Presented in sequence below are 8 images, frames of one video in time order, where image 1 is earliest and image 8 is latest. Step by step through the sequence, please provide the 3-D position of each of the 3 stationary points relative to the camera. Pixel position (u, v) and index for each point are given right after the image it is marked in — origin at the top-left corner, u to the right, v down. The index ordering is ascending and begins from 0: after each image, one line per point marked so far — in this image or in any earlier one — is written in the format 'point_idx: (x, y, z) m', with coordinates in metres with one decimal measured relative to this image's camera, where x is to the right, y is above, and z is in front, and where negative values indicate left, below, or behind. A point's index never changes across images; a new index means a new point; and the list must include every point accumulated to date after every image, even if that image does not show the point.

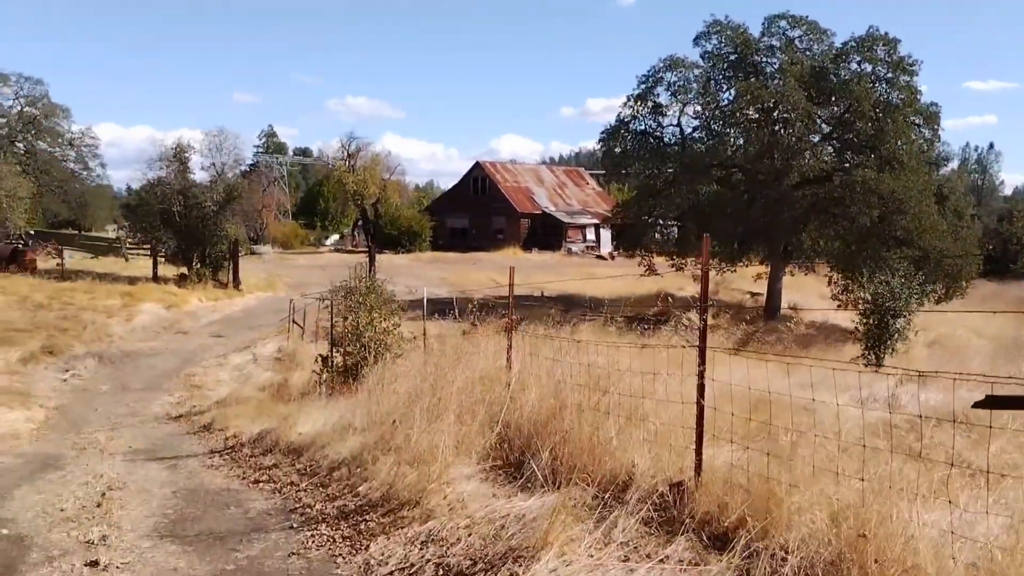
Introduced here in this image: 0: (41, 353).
0: (-10.1, -1.4, +17.1) m
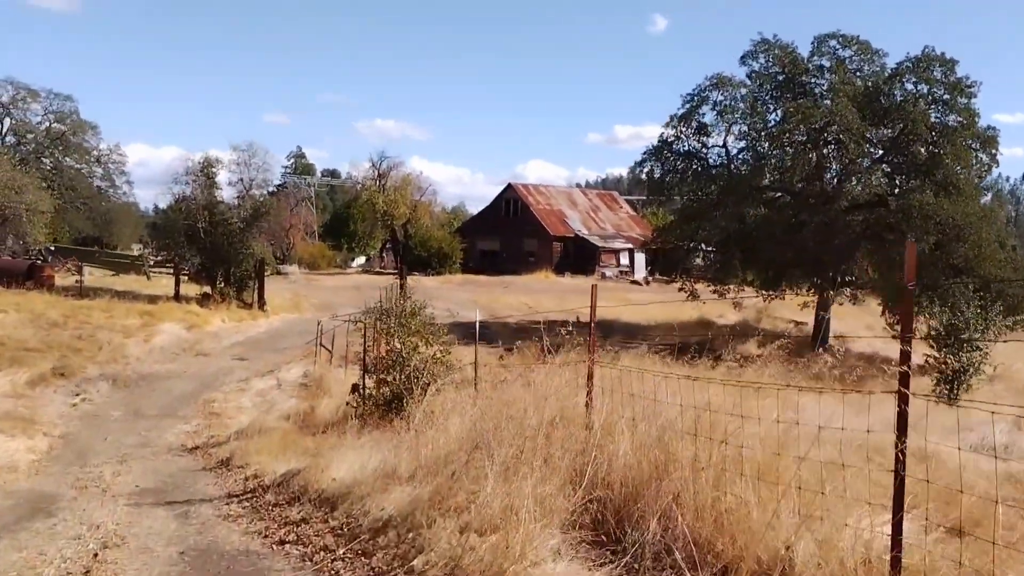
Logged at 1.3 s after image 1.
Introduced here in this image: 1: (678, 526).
0: (-9.2, -1.7, +16.0) m
1: (+0.9, -1.3, +4.4) m
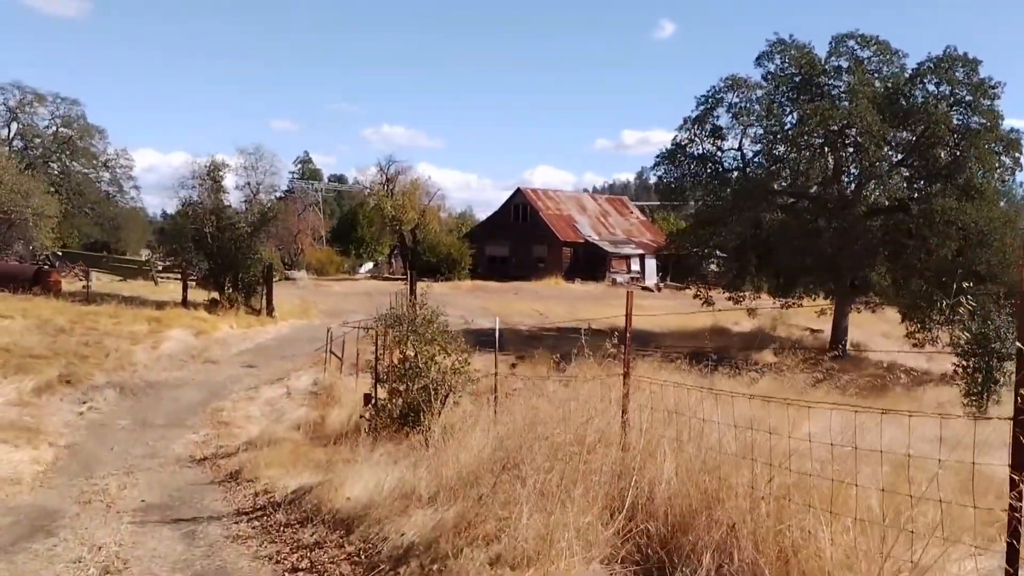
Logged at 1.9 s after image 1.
0: (-8.9, -1.9, +15.7) m
1: (+1.1, -1.4, +4.0) m
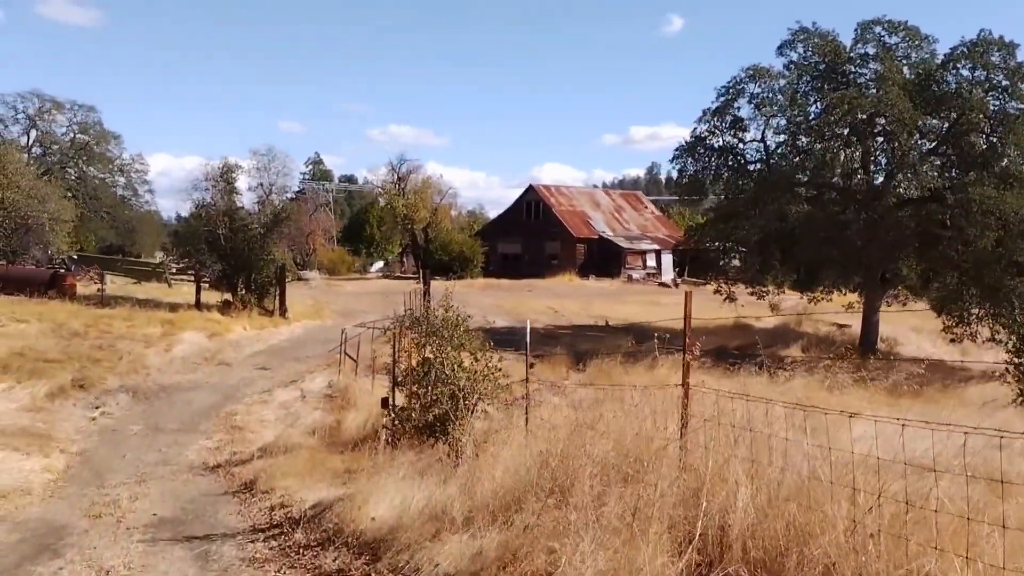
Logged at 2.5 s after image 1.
0: (-8.5, -1.9, +15.4) m
1: (+1.3, -1.4, +3.6) m
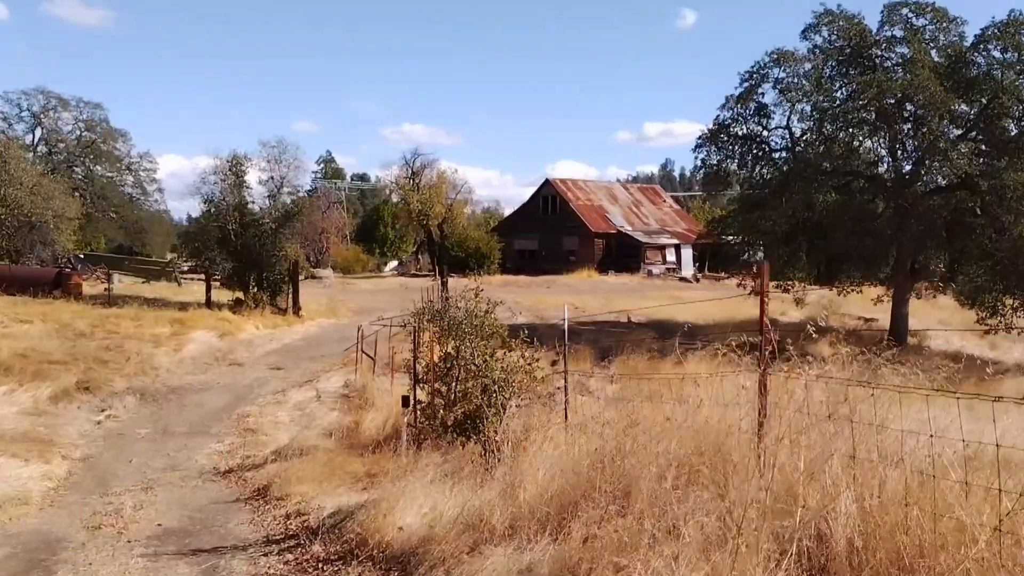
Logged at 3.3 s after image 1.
0: (-8.1, -1.9, +14.8) m
1: (+1.6, -1.2, +2.8) m
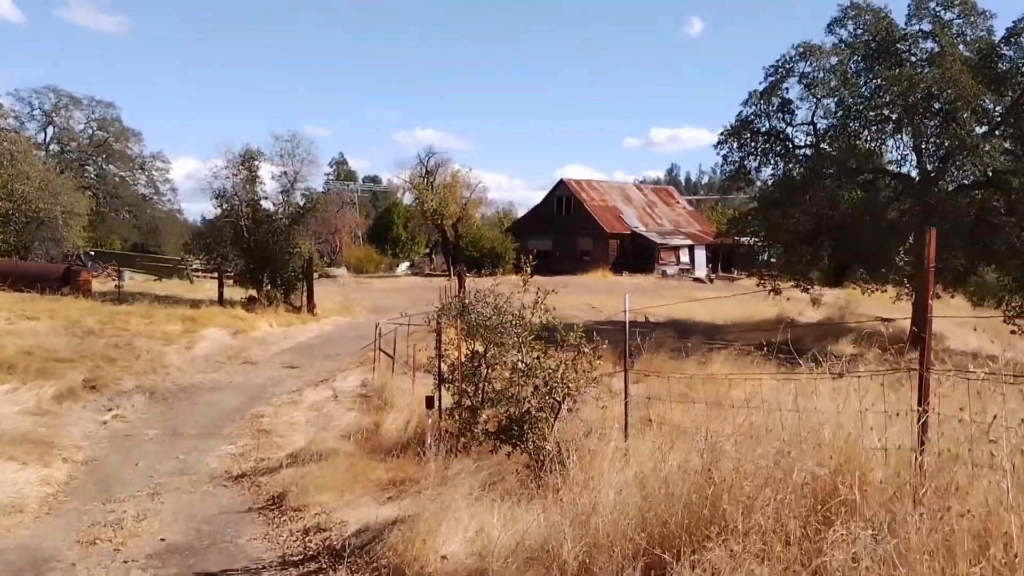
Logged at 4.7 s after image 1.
0: (-7.6, -1.8, +14.1) m
1: (+1.9, -1.1, +2.0) m
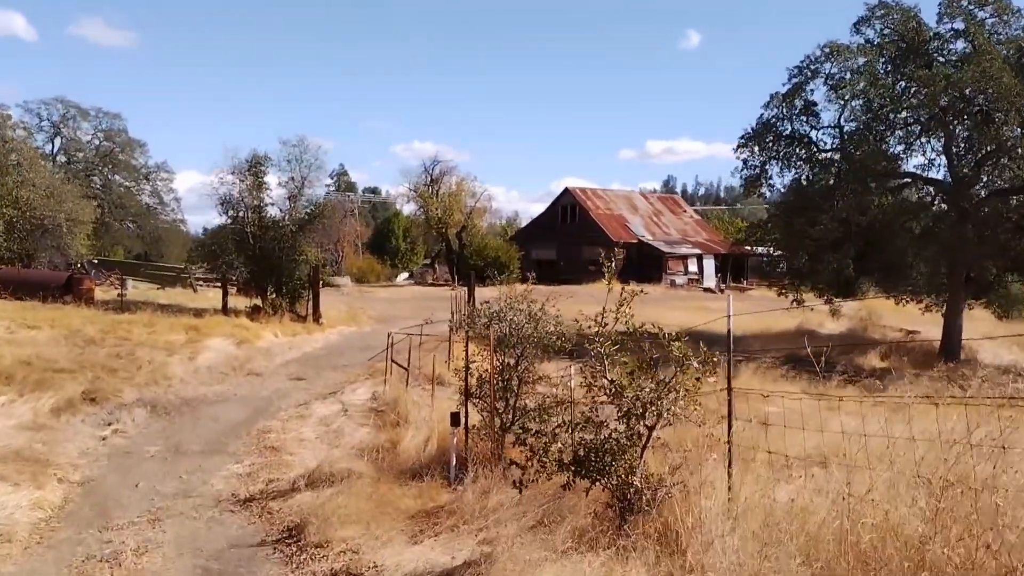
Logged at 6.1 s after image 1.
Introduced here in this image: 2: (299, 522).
0: (-7.2, -1.9, +13.3) m
1: (+2.3, -1.1, +1.2) m
2: (-1.9, -2.1, +7.2) m
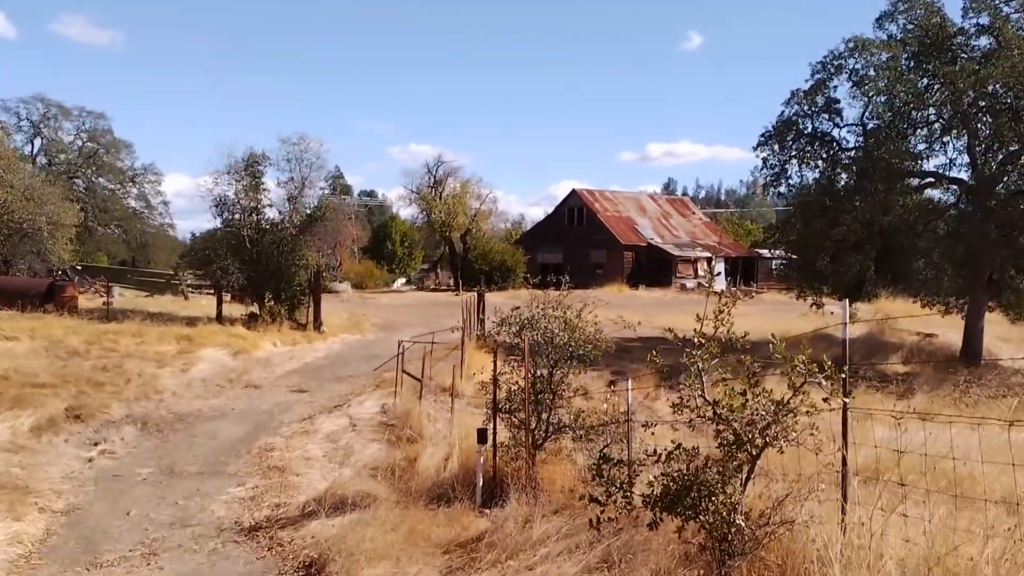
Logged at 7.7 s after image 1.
0: (-6.9, -2.0, +12.3) m
1: (+2.7, -1.0, +0.3) m
2: (-1.6, -2.1, +6.3) m
